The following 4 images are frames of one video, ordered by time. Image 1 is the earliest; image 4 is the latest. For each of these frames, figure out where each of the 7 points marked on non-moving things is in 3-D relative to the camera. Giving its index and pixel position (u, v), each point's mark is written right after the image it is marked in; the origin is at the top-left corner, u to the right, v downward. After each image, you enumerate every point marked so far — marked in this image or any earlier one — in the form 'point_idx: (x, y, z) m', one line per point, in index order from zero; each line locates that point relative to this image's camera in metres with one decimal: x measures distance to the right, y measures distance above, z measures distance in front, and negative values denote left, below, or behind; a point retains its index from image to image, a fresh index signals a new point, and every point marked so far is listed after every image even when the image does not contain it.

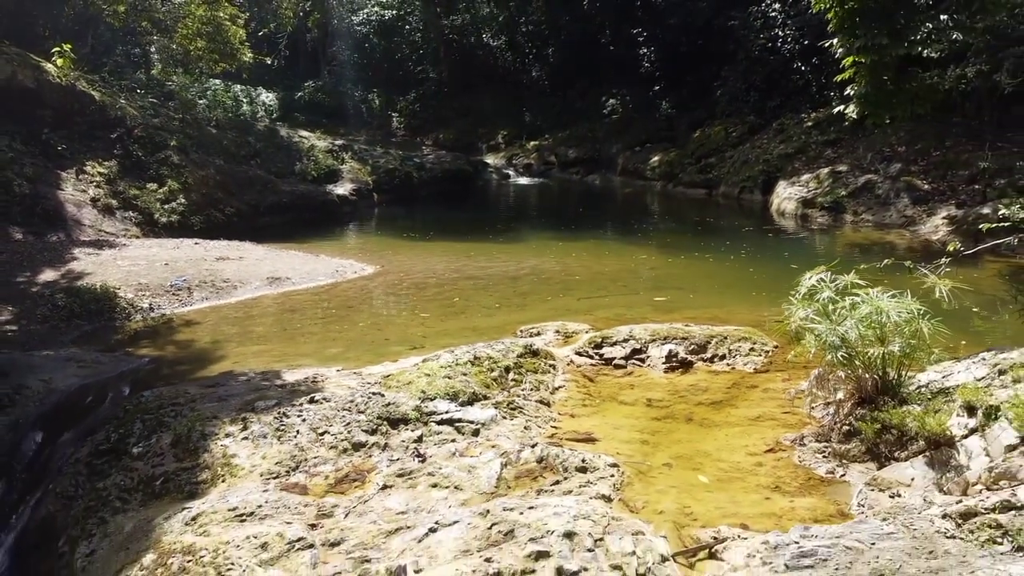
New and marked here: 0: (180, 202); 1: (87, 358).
0: (-5.9, +1.5, +14.4) m
1: (-3.8, -0.6, +7.3) m
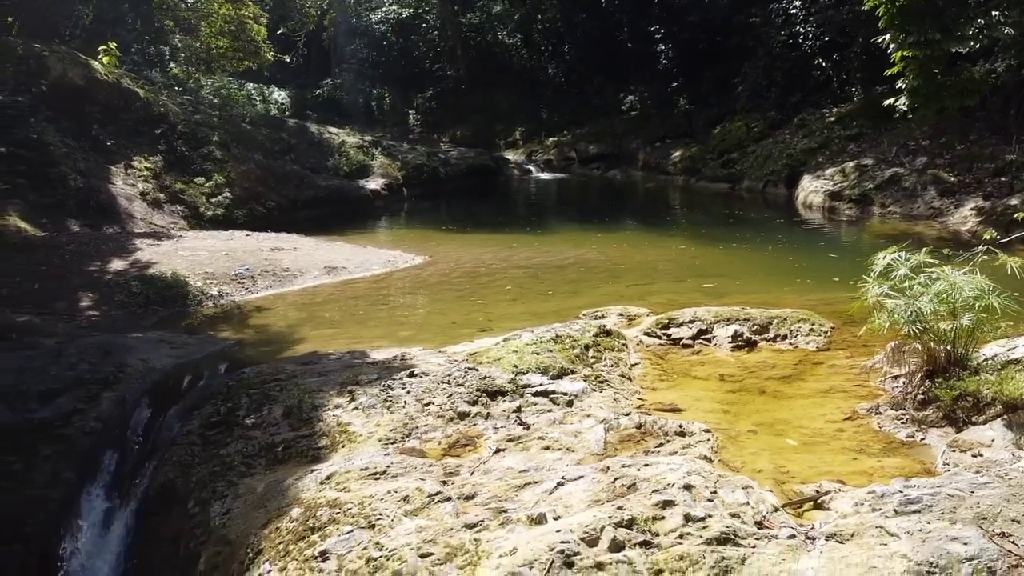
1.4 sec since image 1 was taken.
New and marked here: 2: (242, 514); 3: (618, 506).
0: (-5.2, +1.7, +14.7) m
1: (-3.1, -0.5, +7.6) m
2: (-1.6, -1.4, +4.8) m
3: (+0.5, -1.1, +4.0) m
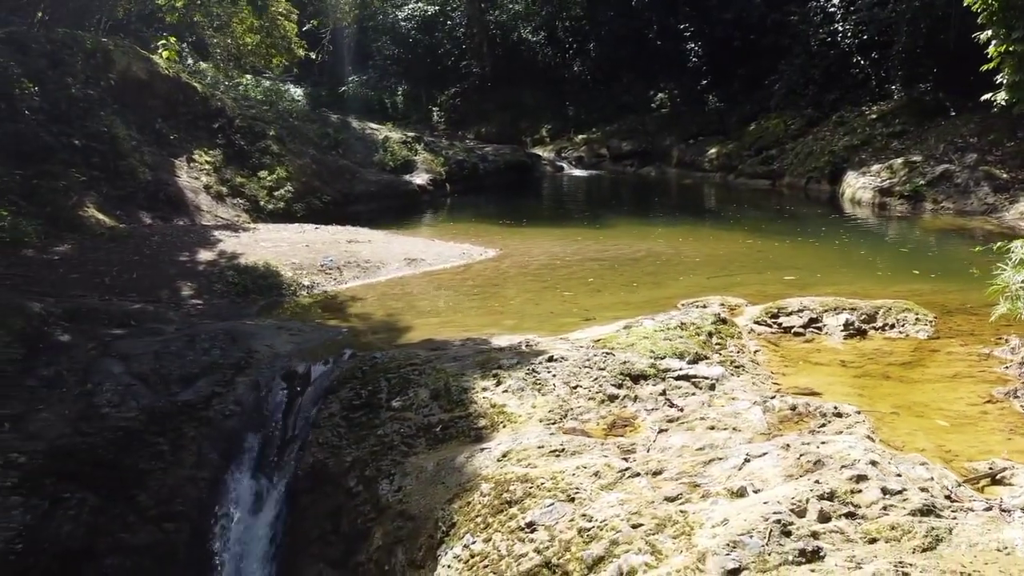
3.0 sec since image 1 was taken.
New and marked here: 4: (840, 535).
0: (-4.2, +1.8, +14.9) m
1: (-2.1, -0.4, +7.8) m
2: (-0.6, -1.2, +5.0) m
3: (+1.6, -1.0, +4.2) m
4: (+1.5, -1.2, +3.8) m
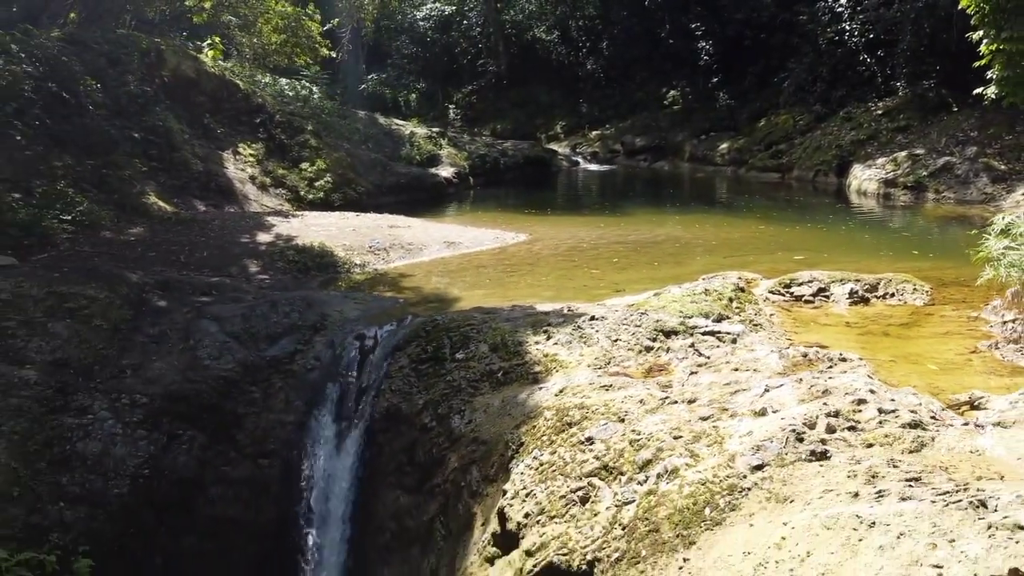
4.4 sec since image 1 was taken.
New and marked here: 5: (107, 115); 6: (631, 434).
0: (-3.7, +2.1, +15.8) m
1: (-1.7, -0.1, +8.7) m
2: (-0.2, -1.0, +5.9) m
3: (+2.0, -0.7, +5.1) m
4: (+1.9, -0.9, +4.7) m
5: (-6.5, +2.8, +13.0) m
6: (+0.7, -0.9, +5.0) m
